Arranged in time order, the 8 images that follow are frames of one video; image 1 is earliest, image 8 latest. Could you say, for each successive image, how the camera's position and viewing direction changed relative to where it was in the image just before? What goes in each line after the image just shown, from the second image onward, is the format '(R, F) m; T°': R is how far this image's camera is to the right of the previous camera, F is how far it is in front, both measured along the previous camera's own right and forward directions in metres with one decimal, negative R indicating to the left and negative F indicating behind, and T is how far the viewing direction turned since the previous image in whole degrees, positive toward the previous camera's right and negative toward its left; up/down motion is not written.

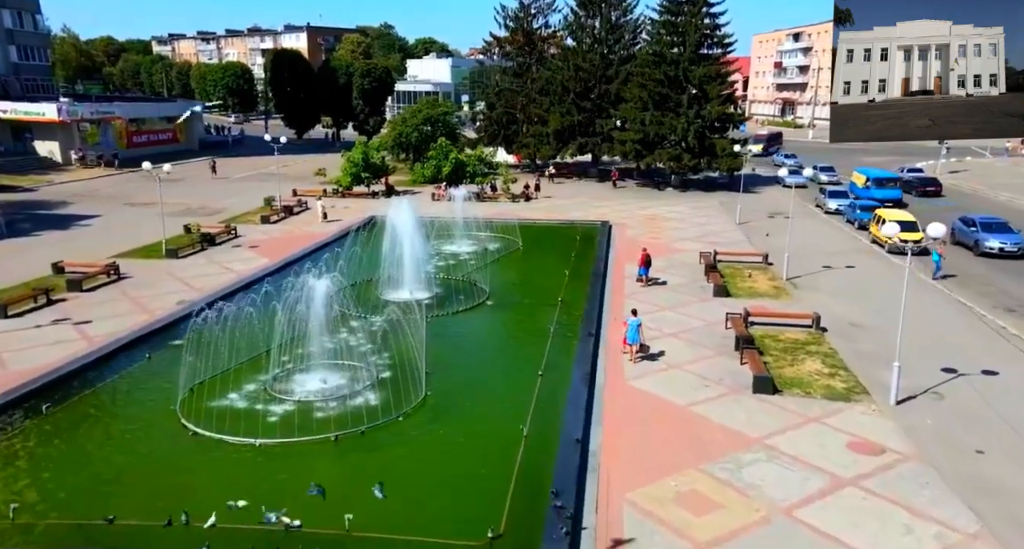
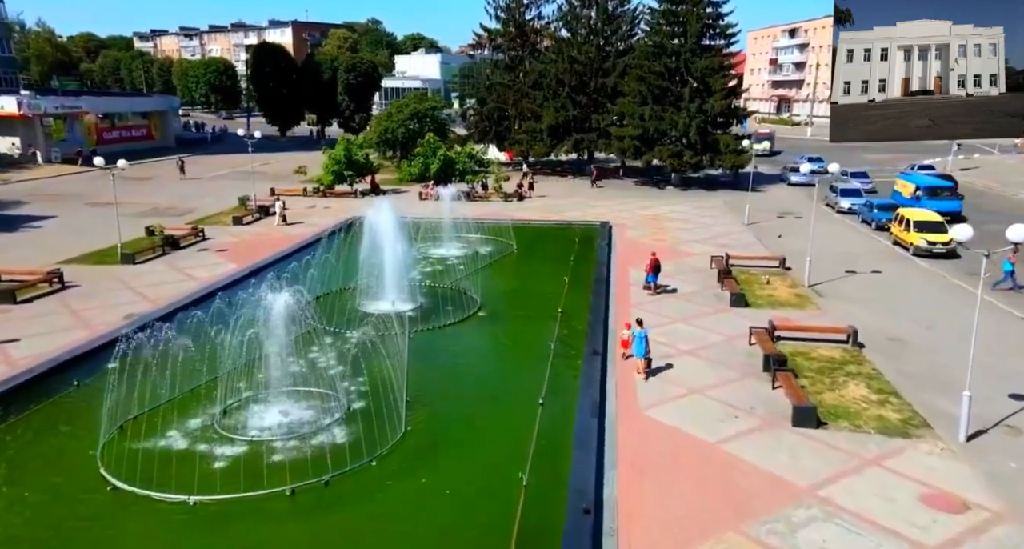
(-0.1, +1.7) m; +1°
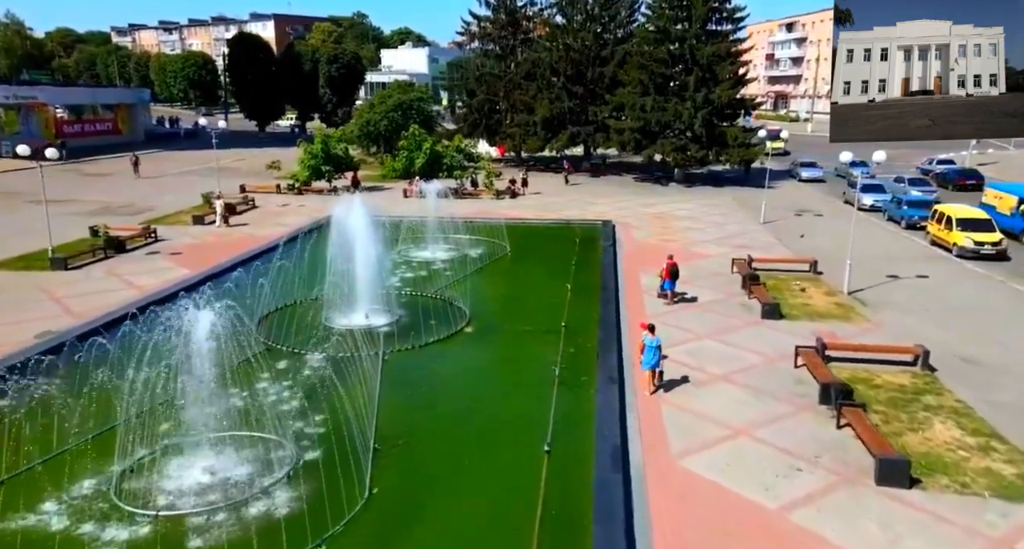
(-0.1, +2.1) m; +1°
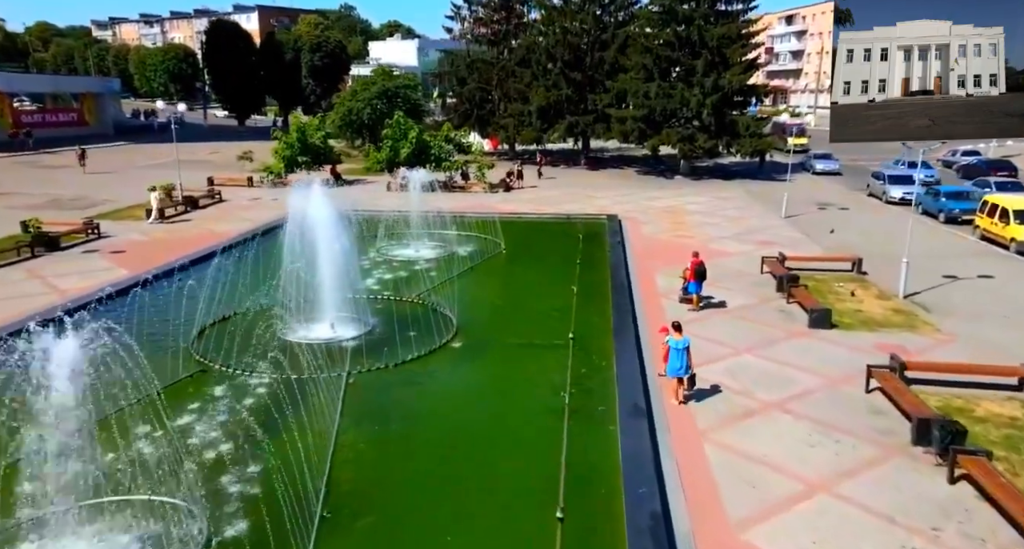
(0.0, +2.1) m; +1°
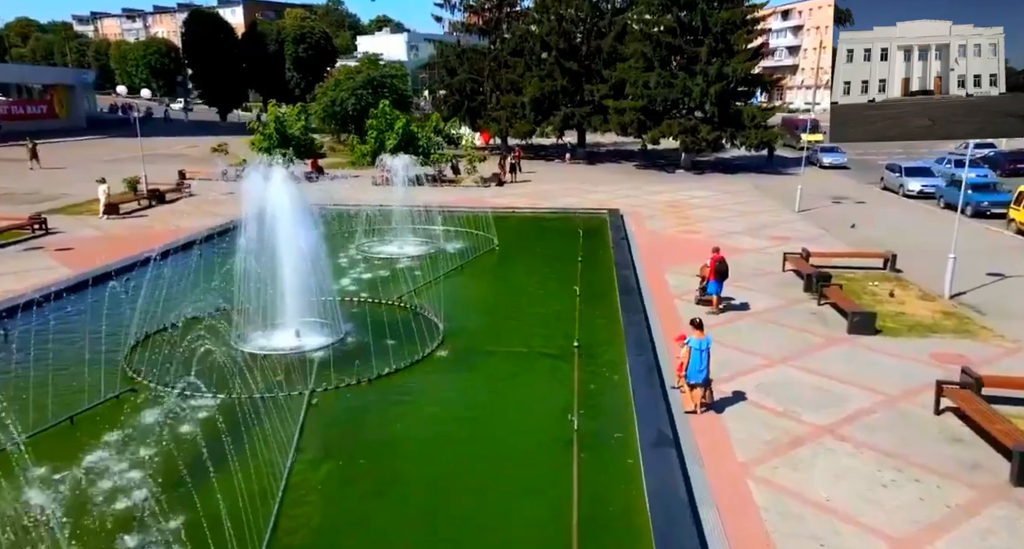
(0.0, +1.4) m; +1°
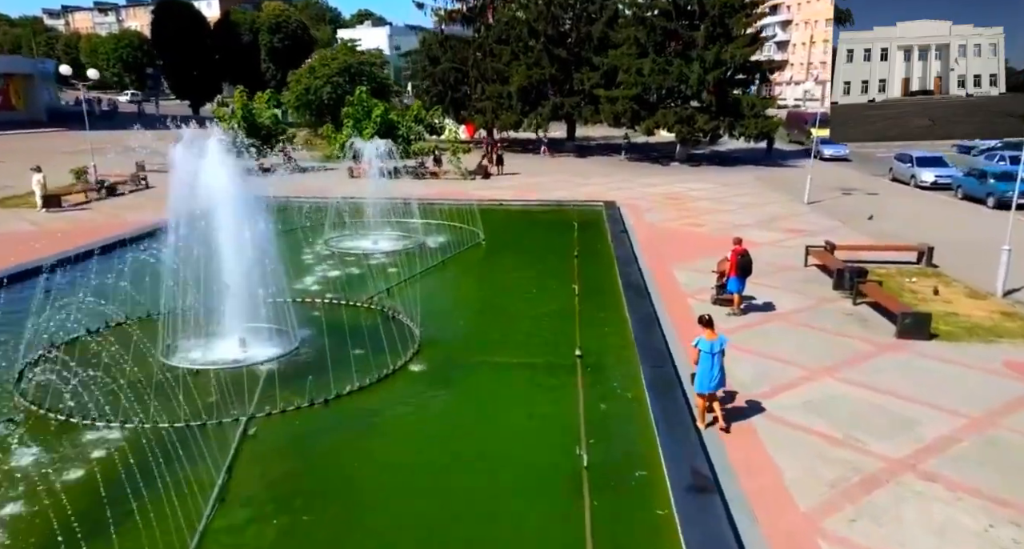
(0.0, +1.4) m; +1°
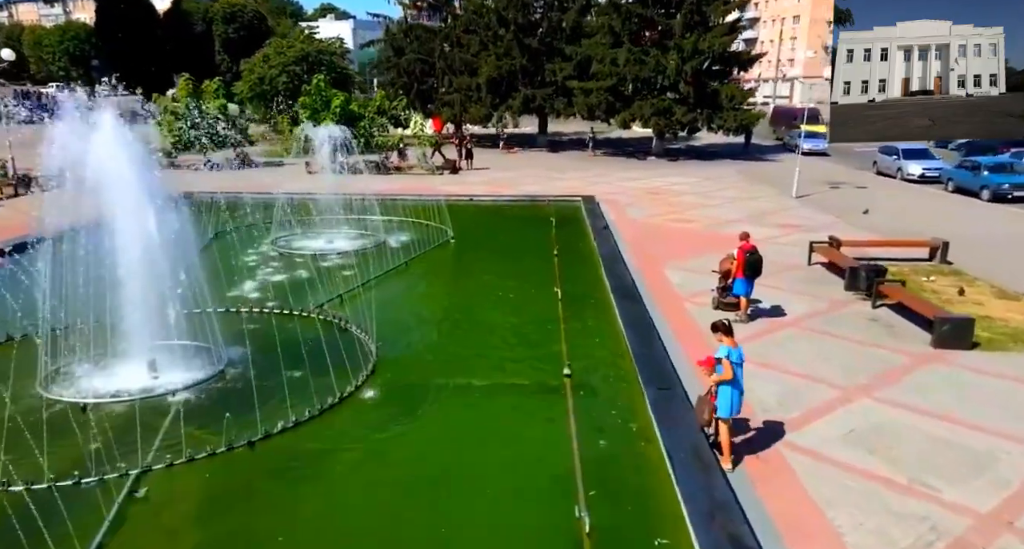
(0.0, +1.2) m; +2°
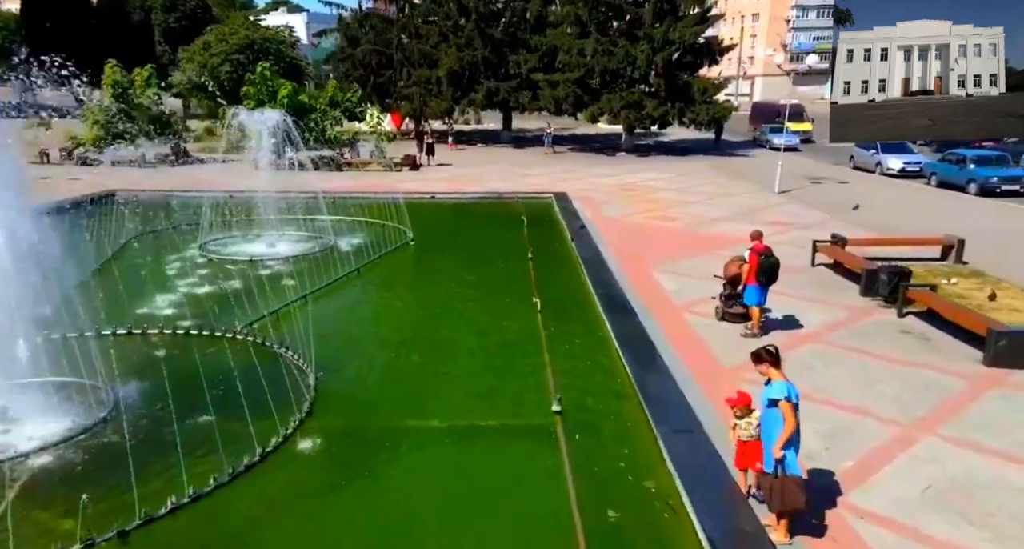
(-0.1, +1.2) m; +3°
